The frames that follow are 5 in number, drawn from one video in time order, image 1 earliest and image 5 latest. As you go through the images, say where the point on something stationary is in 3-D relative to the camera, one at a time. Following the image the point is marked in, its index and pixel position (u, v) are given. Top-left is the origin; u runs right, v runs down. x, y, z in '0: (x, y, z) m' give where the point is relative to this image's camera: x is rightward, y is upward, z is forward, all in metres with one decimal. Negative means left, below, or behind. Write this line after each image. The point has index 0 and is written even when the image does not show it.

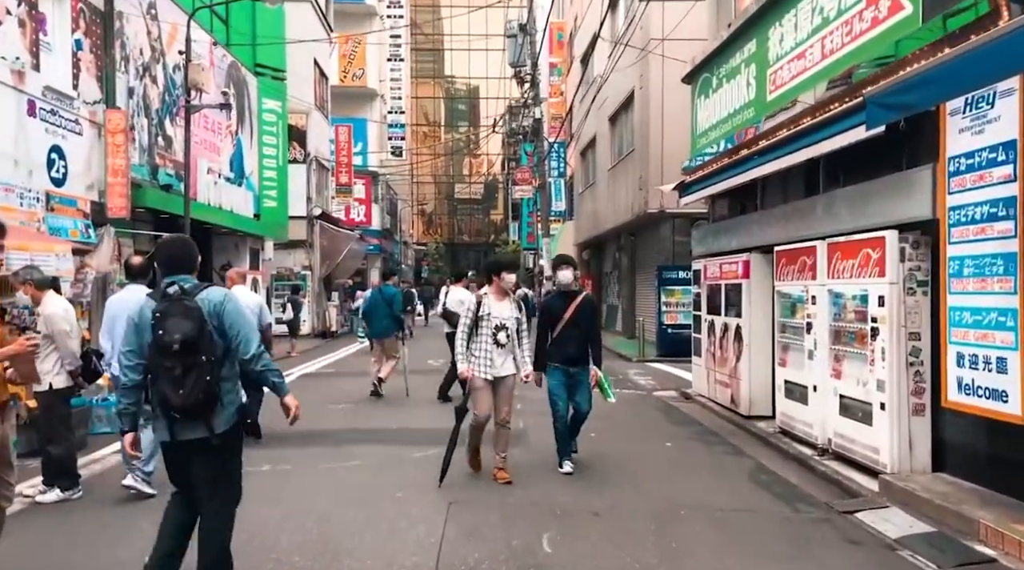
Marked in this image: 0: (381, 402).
0: (-1.9, -1.7, +12.7) m
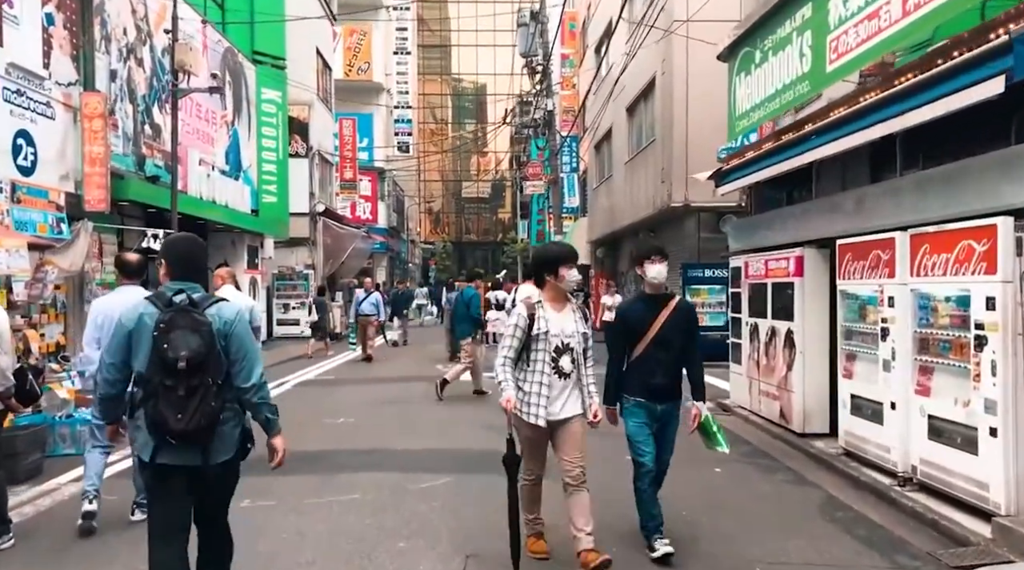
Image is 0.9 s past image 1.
0: (-1.7, -1.7, +11.5) m
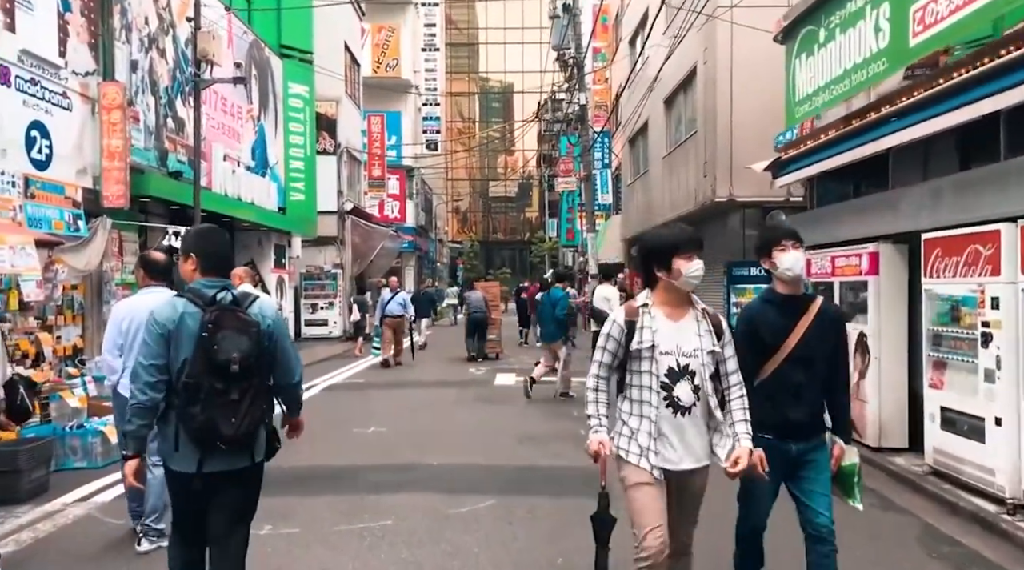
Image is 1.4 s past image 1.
0: (-1.2, -1.7, +10.8) m
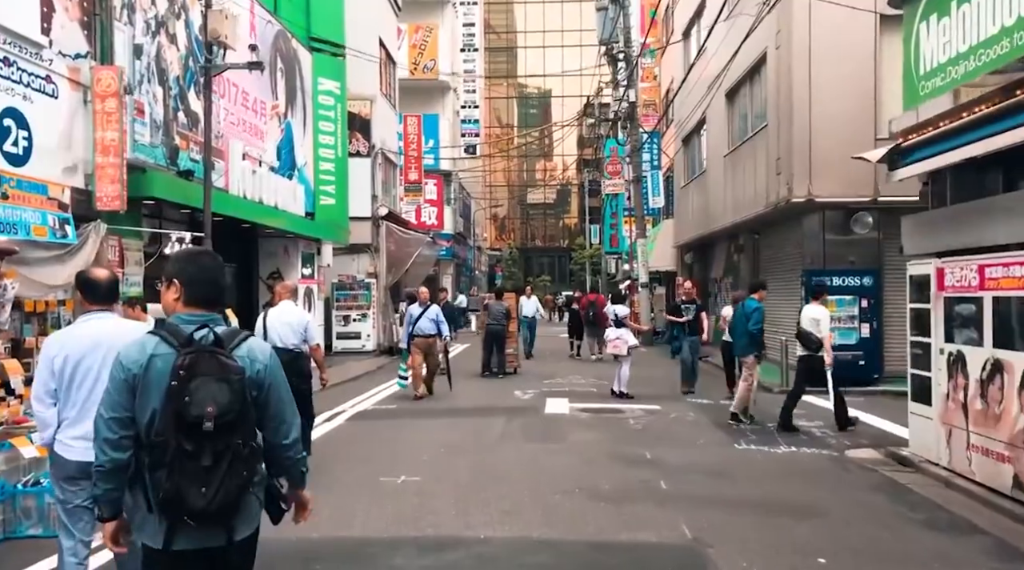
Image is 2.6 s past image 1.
0: (-0.6, -1.8, +9.0) m
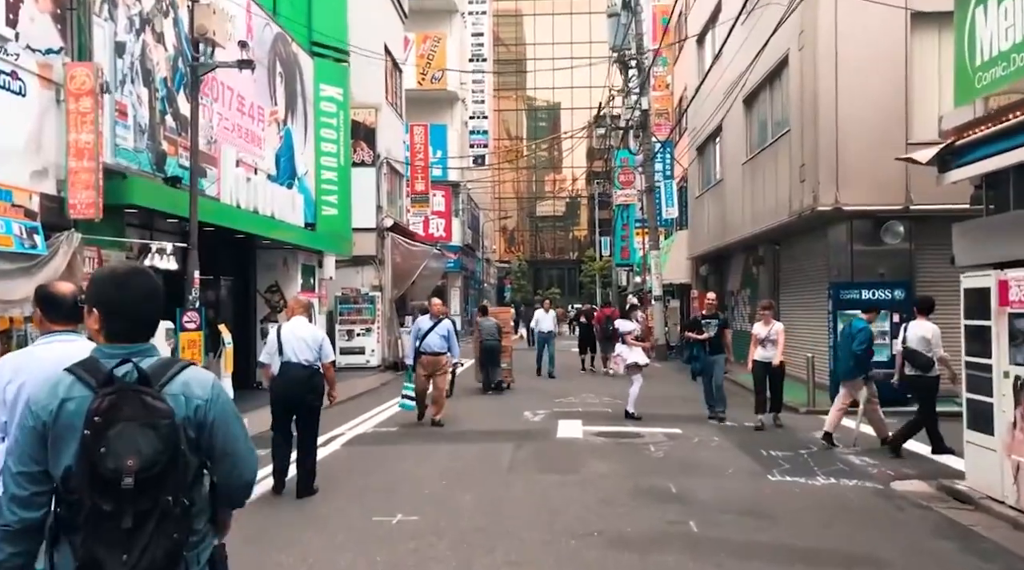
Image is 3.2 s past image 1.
0: (-0.5, -2.0, +8.1) m
